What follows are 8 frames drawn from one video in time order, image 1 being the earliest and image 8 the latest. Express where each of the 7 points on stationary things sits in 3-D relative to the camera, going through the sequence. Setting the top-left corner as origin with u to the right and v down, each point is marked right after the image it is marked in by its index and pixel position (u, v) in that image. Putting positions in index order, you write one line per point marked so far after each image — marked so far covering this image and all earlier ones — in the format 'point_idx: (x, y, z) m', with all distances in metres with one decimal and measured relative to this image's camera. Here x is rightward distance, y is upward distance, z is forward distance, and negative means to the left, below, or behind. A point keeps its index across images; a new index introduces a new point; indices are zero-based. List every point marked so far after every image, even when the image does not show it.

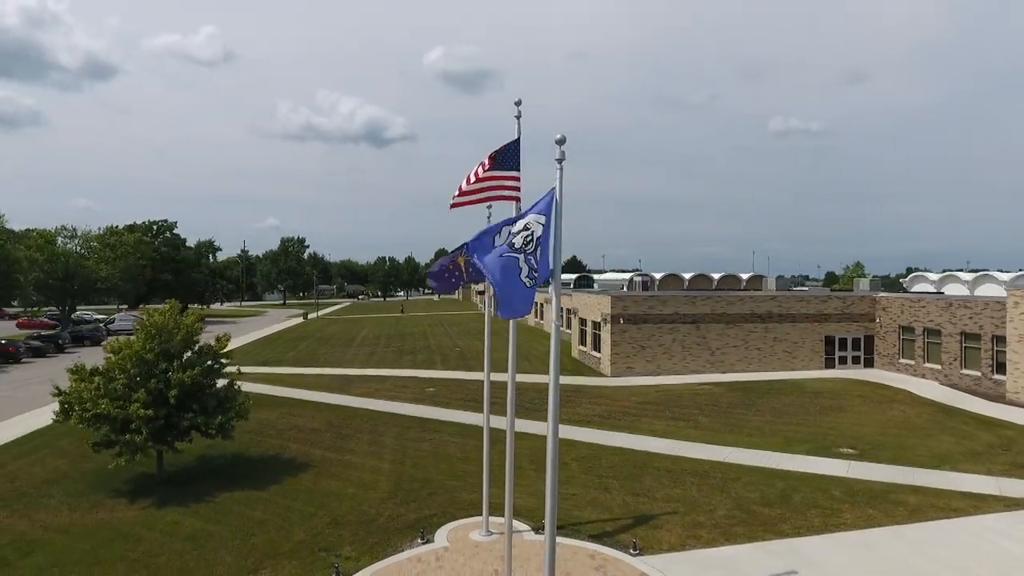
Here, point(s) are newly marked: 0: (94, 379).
0: (-9.6, -2.1, +14.5) m
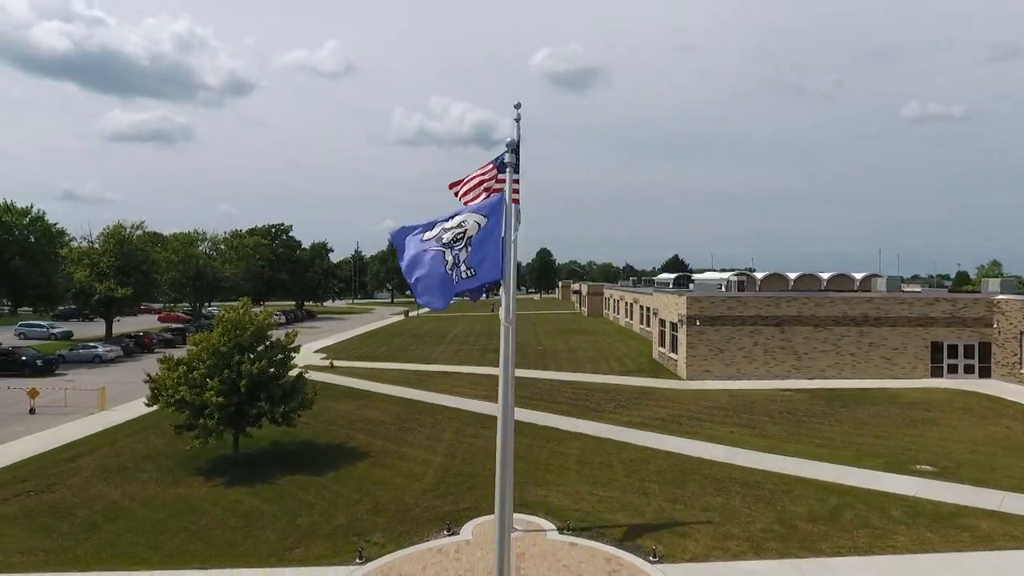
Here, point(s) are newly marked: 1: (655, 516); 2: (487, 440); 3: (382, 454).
0: (-8.5, -2.0, +16.3) m
1: (+2.9, -4.7, +12.9) m
2: (-0.8, -4.5, +18.9) m
3: (-3.6, -4.6, +17.7) m
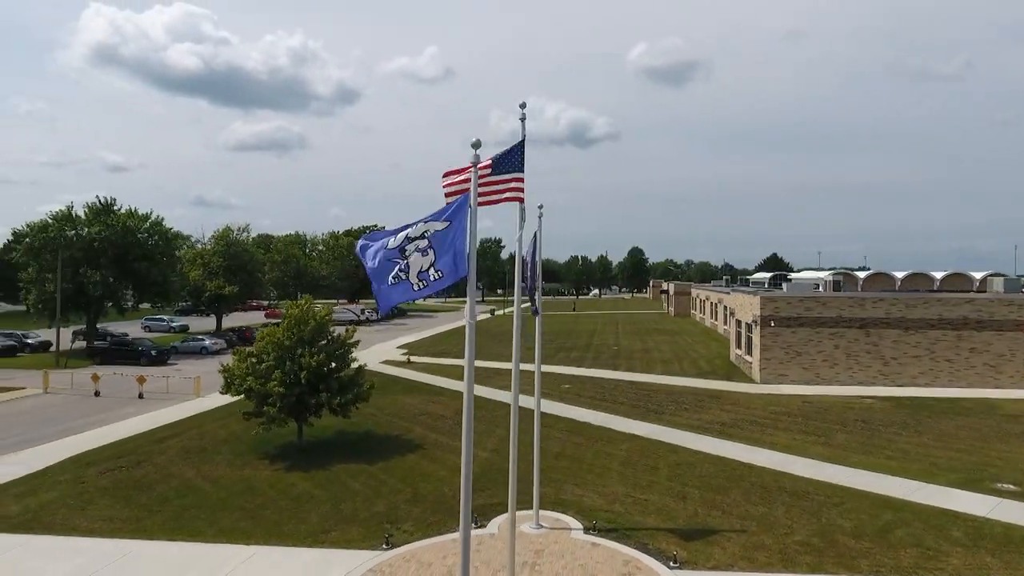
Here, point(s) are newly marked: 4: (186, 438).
0: (-7.3, -2.0, +17.6) m
1: (+3.5, -4.6, +12.5) m
2: (+0.7, -4.5, +19.0) m
3: (-2.2, -4.6, +18.3) m
4: (-10.0, -4.6, +19.6) m
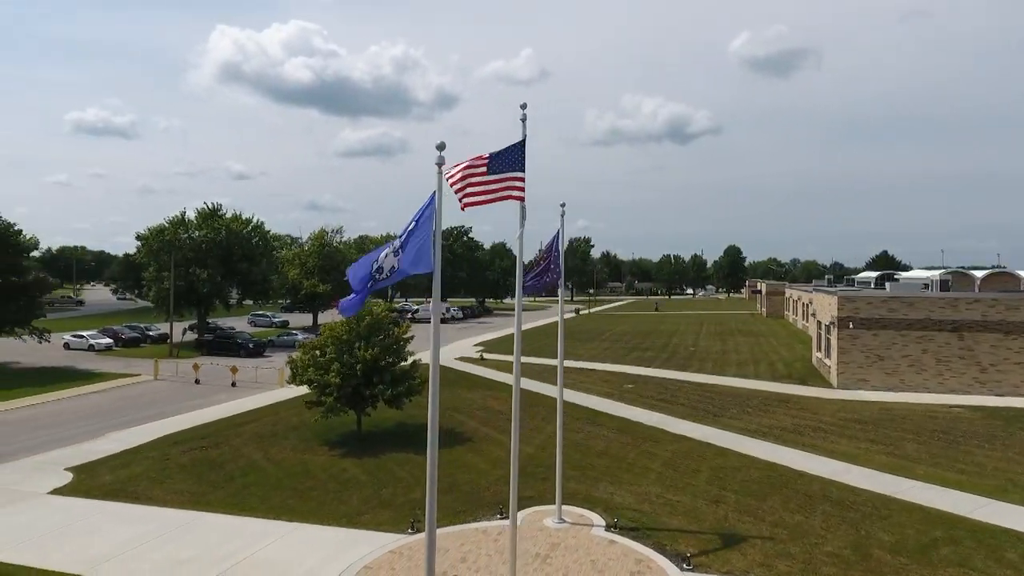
0: (-6.0, -1.9, +18.9) m
1: (+3.9, -4.6, +12.2) m
2: (+2.2, -4.4, +19.0) m
3: (-0.9, -4.5, +18.8) m
4: (-8.3, -4.5, +21.2) m
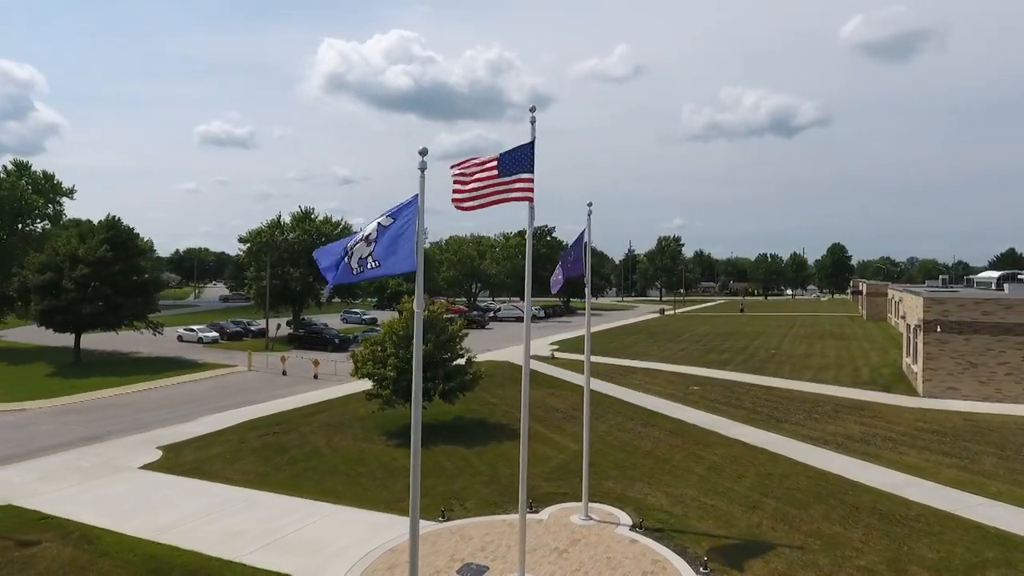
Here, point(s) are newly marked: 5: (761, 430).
0: (-4.4, -1.8, +19.9) m
1: (+4.3, -4.6, +11.9) m
2: (+3.7, -4.4, +18.9) m
3: (+0.6, -4.5, +19.1) m
4: (-6.4, -4.4, +22.6) m
5: (+7.5, -4.3, +19.1) m
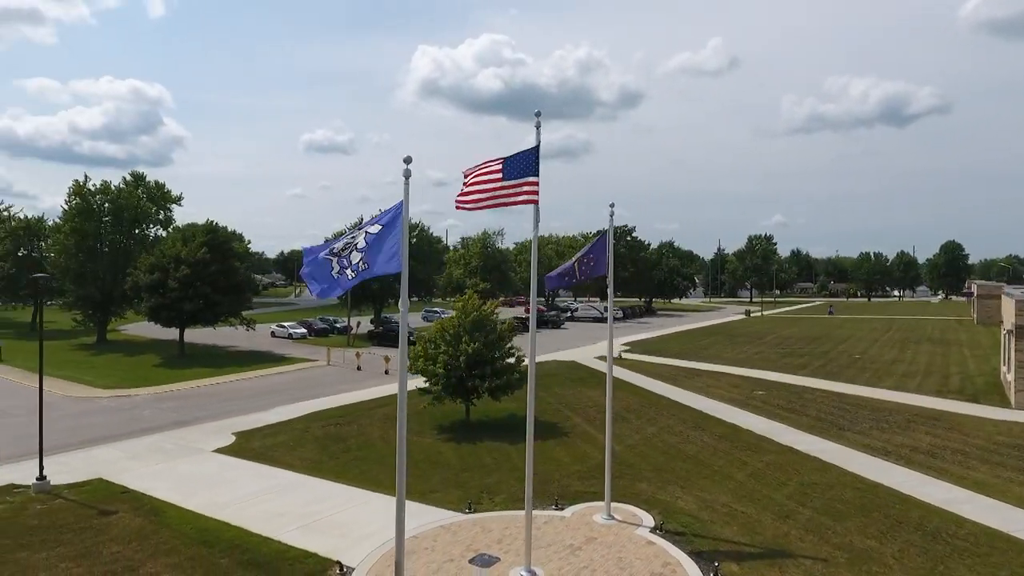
0: (-2.9, -1.8, +20.7) m
1: (+4.6, -4.6, +11.5) m
2: (+5.0, -4.4, +18.5) m
3: (+2.0, -4.5, +19.2) m
4: (-4.4, -4.4, +23.7) m
5: (+8.8, -4.3, +18.2) m
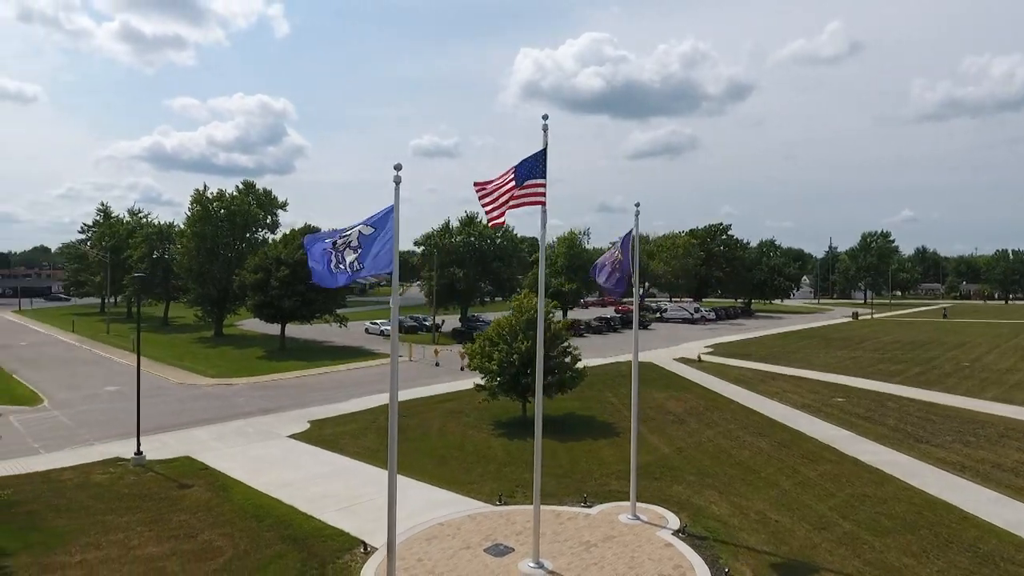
0: (-1.0, -1.8, +21.4) m
1: (+4.9, -4.6, +11.0) m
2: (+6.4, -4.4, +17.9) m
3: (+3.5, -4.5, +19.0) m
4: (-2.1, -4.4, +24.5) m
5: (+10.1, -4.3, +17.0) m
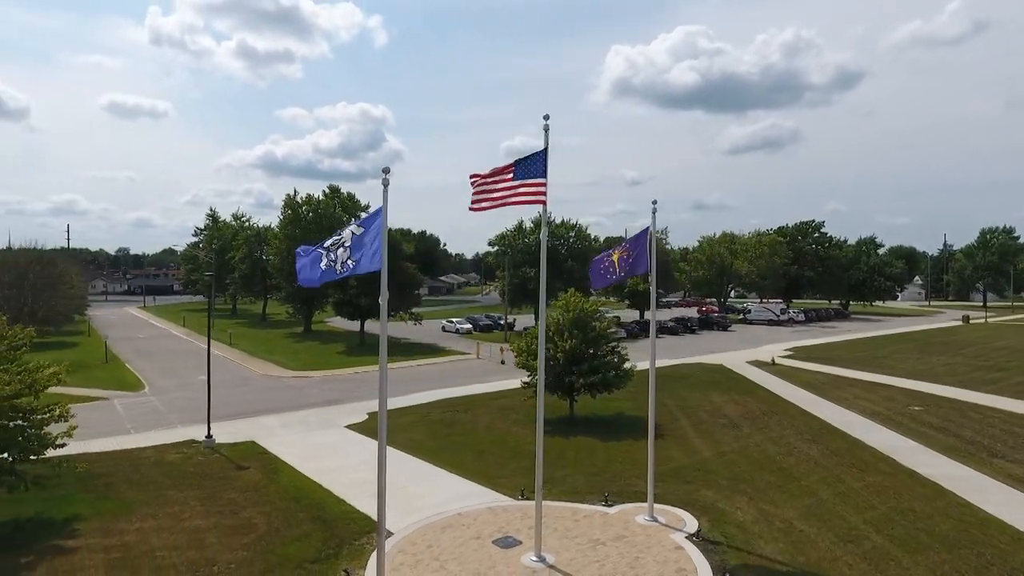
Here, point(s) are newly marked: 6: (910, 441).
0: (+0.6, -1.7, +21.6) m
1: (+4.9, -4.5, +10.5) m
2: (+7.4, -4.4, +17.1) m
3: (+4.8, -4.4, +18.6) m
4: (0.0, -4.3, +24.9) m
5: (+11.0, -4.3, +15.7) m
6: (+11.1, -4.2, +17.6) m
